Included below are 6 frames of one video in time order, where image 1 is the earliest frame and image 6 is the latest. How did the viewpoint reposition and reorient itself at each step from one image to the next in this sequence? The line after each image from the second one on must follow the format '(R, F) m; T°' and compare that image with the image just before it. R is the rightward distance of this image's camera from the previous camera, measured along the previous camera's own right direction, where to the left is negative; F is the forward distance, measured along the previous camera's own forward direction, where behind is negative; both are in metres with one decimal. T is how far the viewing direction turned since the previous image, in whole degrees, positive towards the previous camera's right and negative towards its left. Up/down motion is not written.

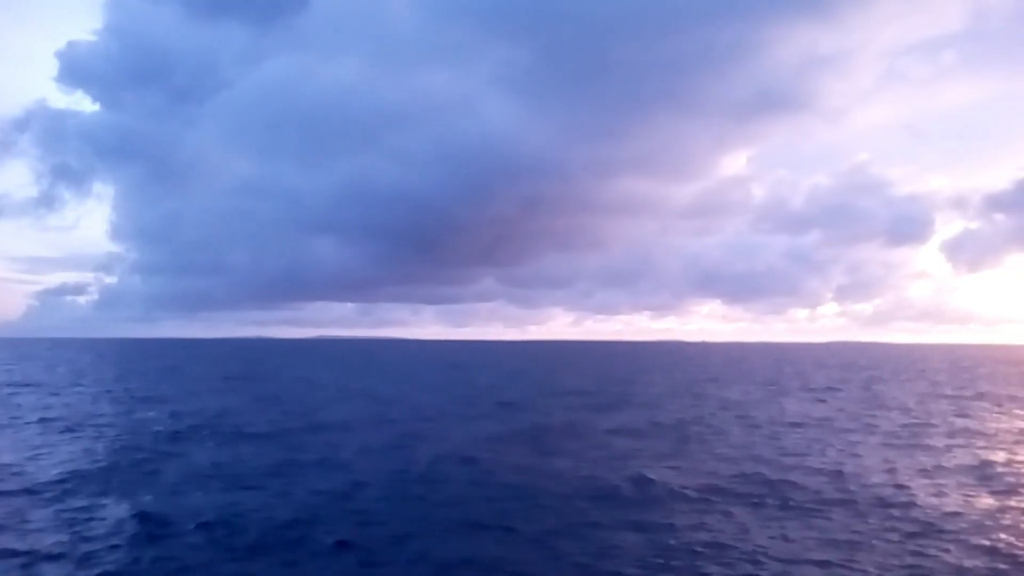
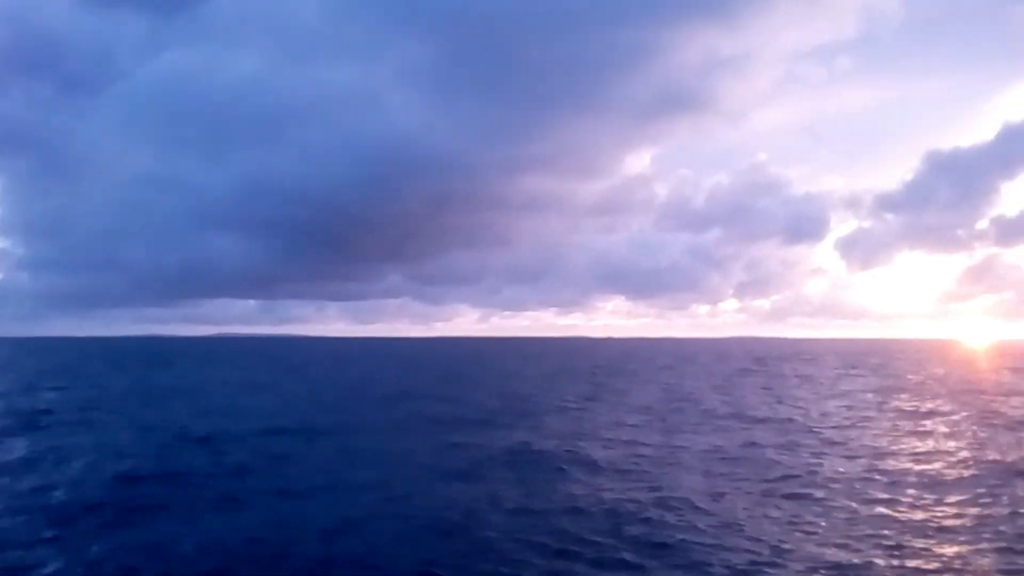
(-0.8, +0.9) m; +5°
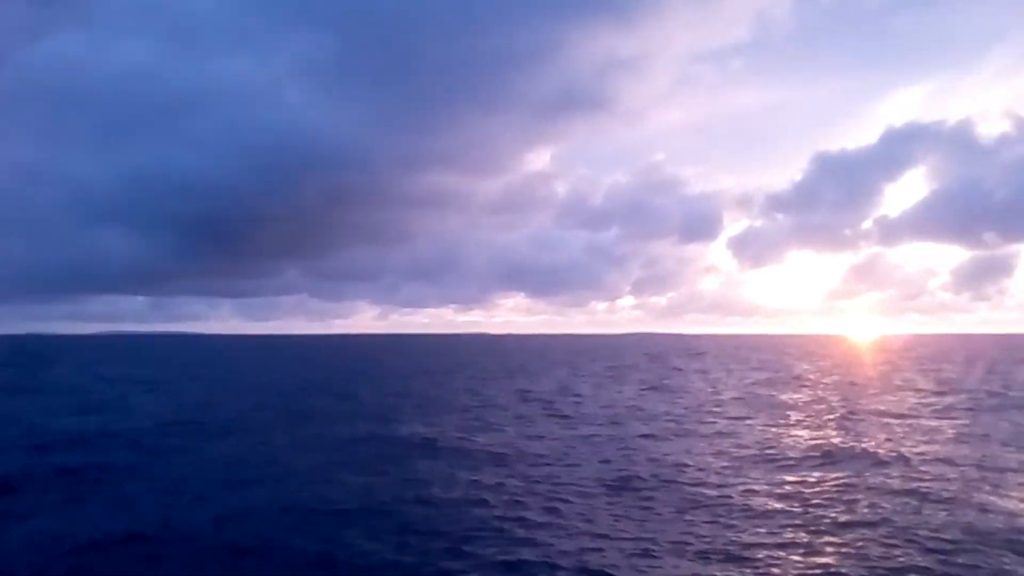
(0.0, 0.0) m; +6°
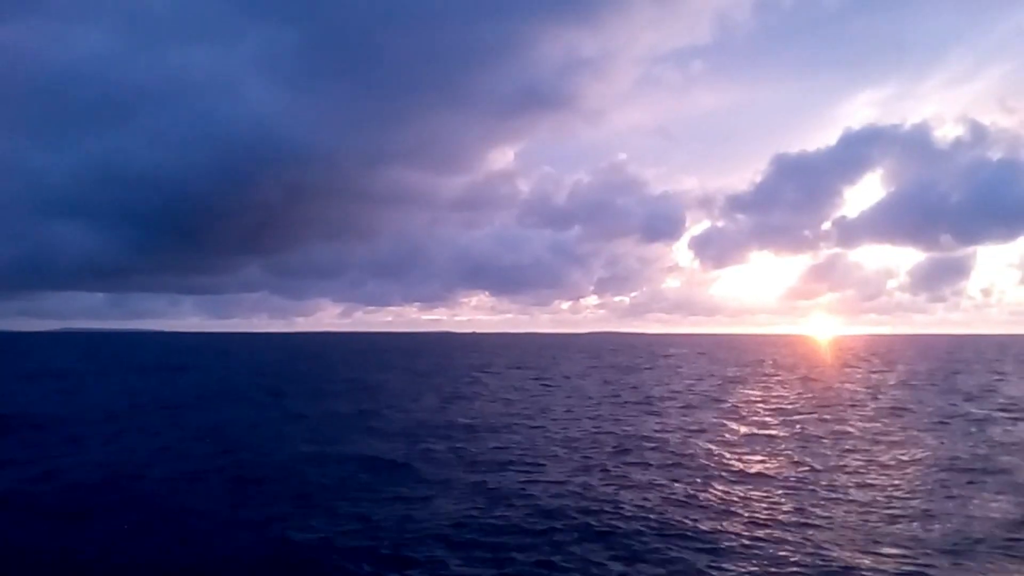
(-2.9, -33.5) m; -15°
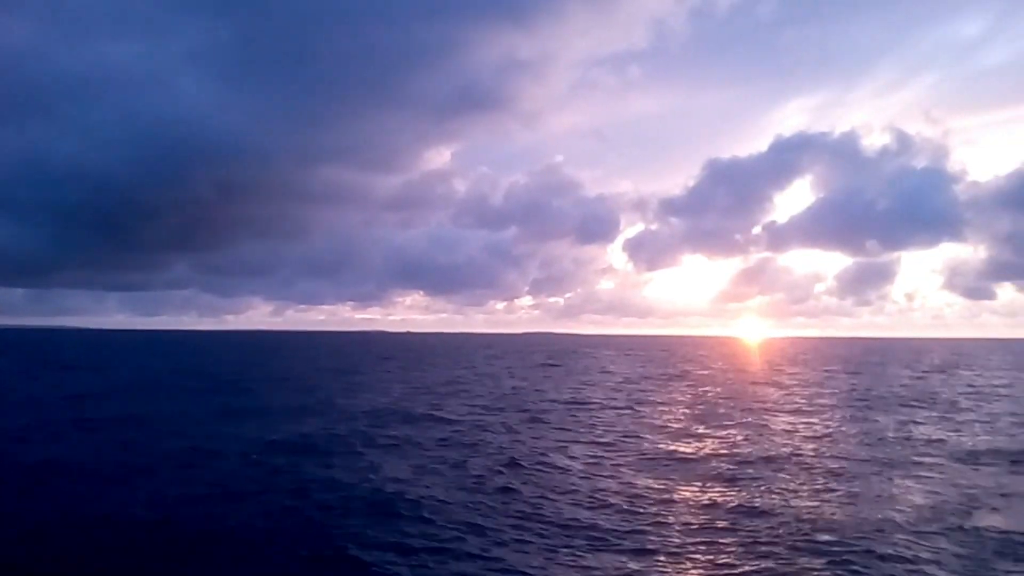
(+5.3, +14.9) m; +4°
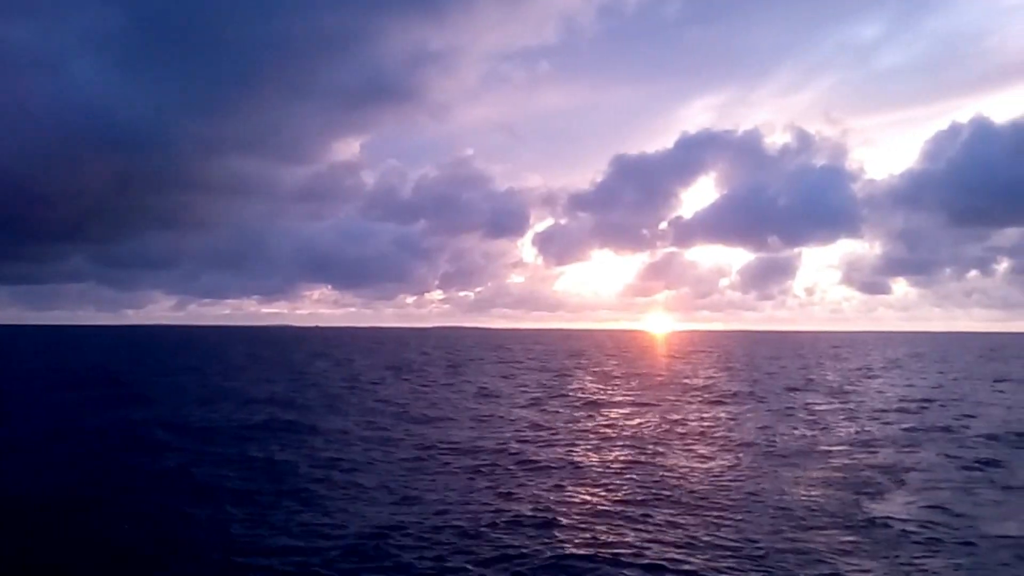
(+4.6, +18.4) m; +5°
